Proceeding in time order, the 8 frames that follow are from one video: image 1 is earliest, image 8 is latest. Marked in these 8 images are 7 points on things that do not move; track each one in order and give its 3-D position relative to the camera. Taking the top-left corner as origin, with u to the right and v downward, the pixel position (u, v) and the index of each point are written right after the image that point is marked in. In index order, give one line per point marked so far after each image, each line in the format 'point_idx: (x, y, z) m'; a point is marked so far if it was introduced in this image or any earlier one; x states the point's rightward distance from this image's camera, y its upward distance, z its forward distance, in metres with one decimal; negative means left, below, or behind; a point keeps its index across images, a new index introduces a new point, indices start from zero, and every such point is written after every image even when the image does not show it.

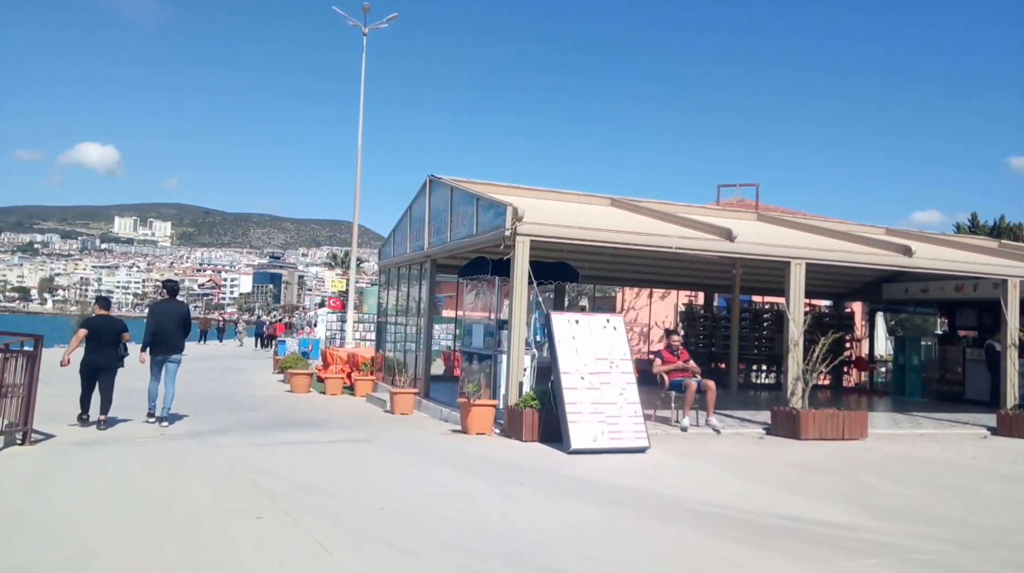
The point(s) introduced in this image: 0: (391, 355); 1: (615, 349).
0: (-2.8, -1.6, +19.2) m
1: (+1.3, -0.8, +10.2) m
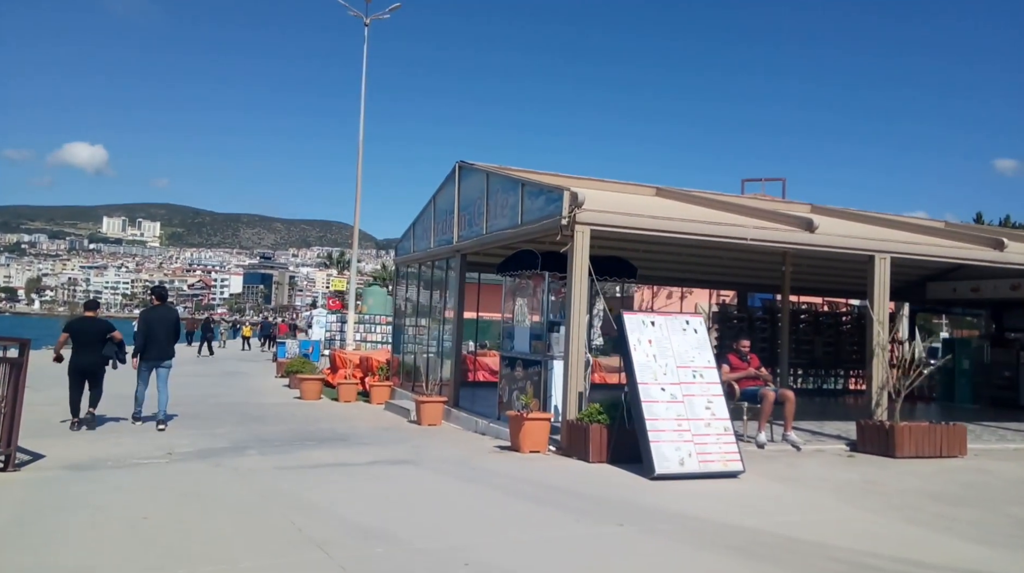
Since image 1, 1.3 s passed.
0: (-2.1, -1.5, +17.8) m
1: (+2.0, -0.7, +8.8) m
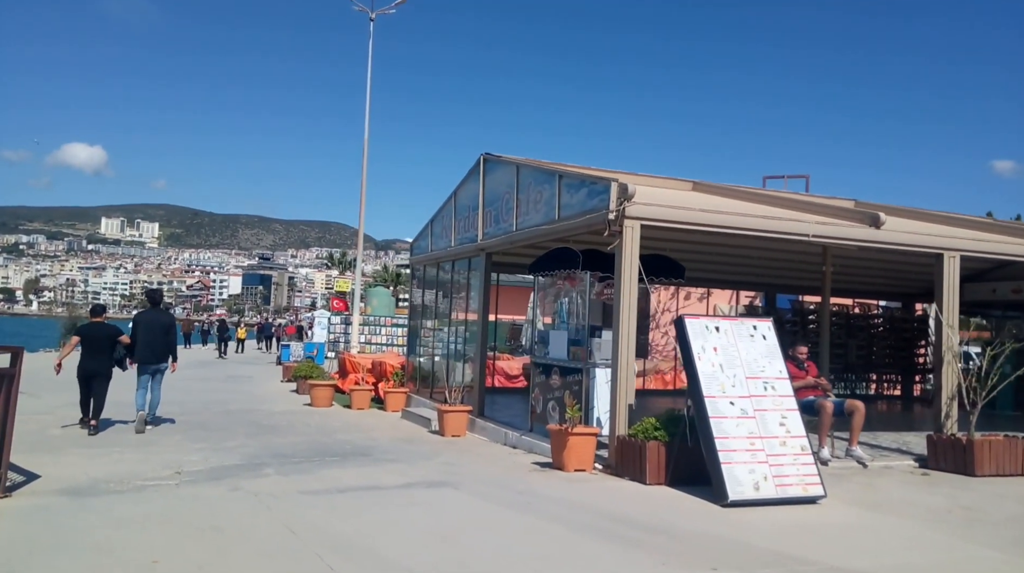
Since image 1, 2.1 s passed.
0: (-1.7, -1.6, +16.9) m
1: (+2.4, -0.7, +7.9) m
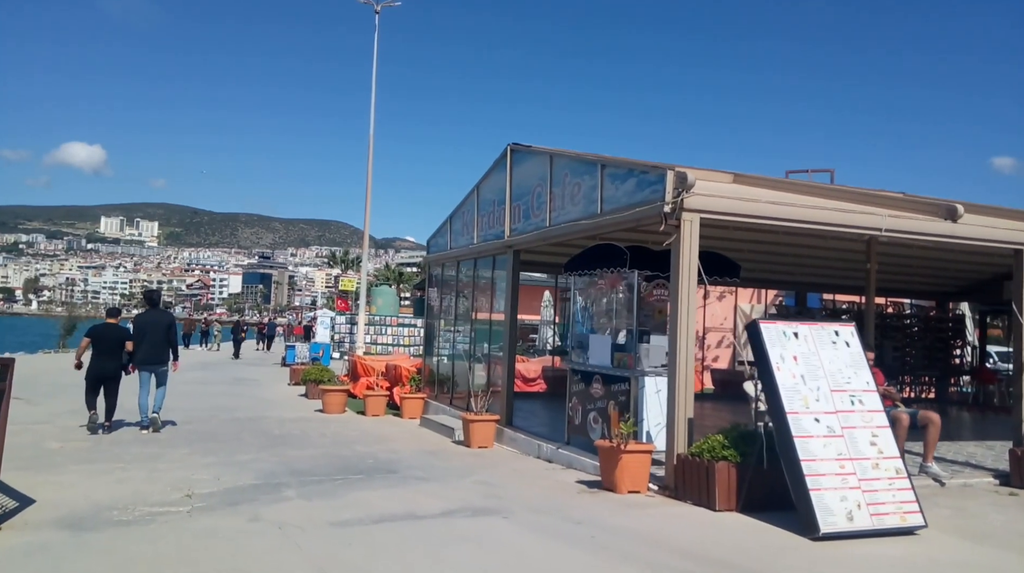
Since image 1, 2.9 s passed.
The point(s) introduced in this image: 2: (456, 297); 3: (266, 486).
0: (-1.2, -1.6, +16.0) m
1: (+2.9, -0.8, +7.0) m
2: (-1.1, -0.2, +15.8) m
3: (-2.5, -2.0, +8.4) m
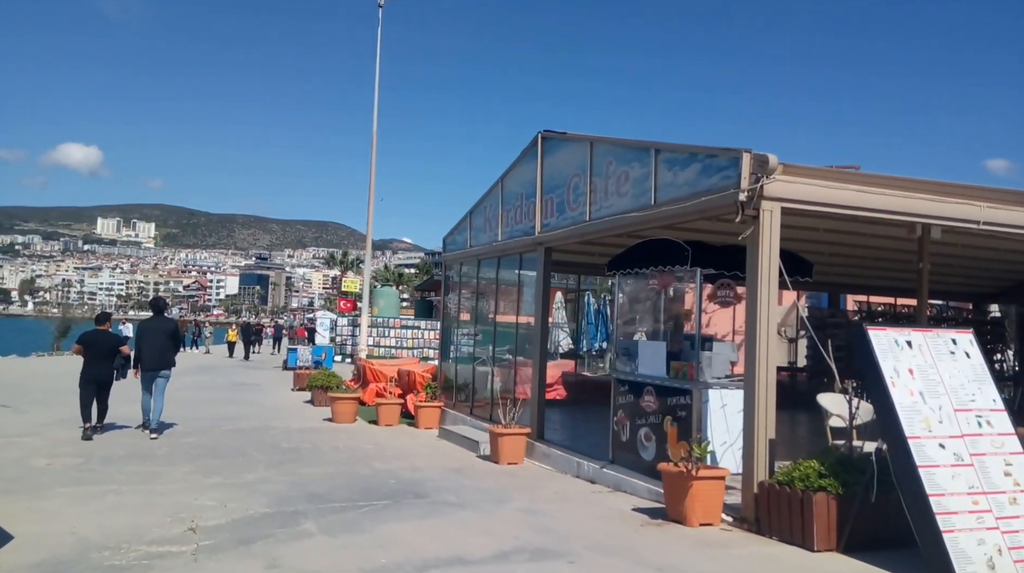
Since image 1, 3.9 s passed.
0: (-0.8, -1.6, +14.9) m
1: (+3.3, -0.8, +5.9) m
2: (-0.7, -0.2, +14.7) m
3: (-2.0, -2.0, +7.3) m
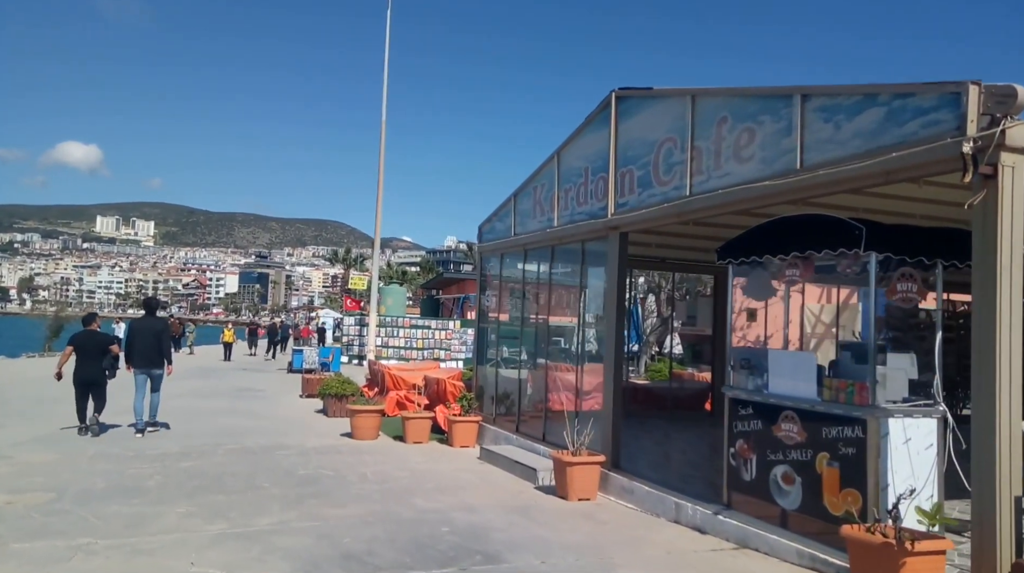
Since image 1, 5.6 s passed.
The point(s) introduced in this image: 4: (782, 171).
0: (0.0, -1.5, +12.8) m
1: (+4.1, -0.7, +3.8) m
2: (+0.1, -0.2, +12.6) m
3: (-1.3, -2.0, +5.2) m
4: (+2.2, +0.9, +6.7) m
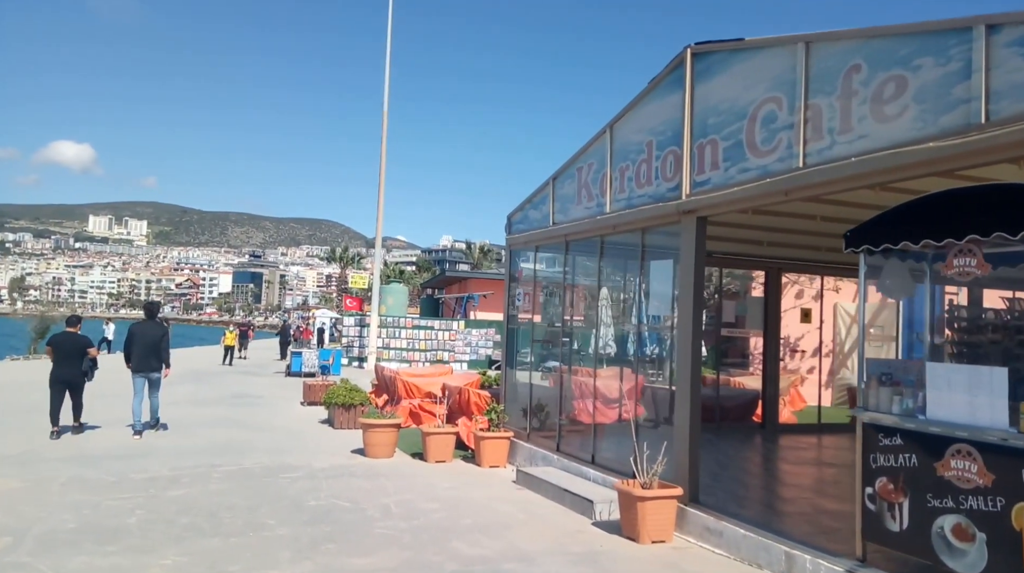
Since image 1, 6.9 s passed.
0: (+0.5, -1.5, +11.2) m
1: (+4.7, -0.7, +2.3) m
2: (+0.6, -0.1, +11.0) m
3: (-0.7, -1.9, +3.6) m
4: (+2.7, +1.0, +5.1) m
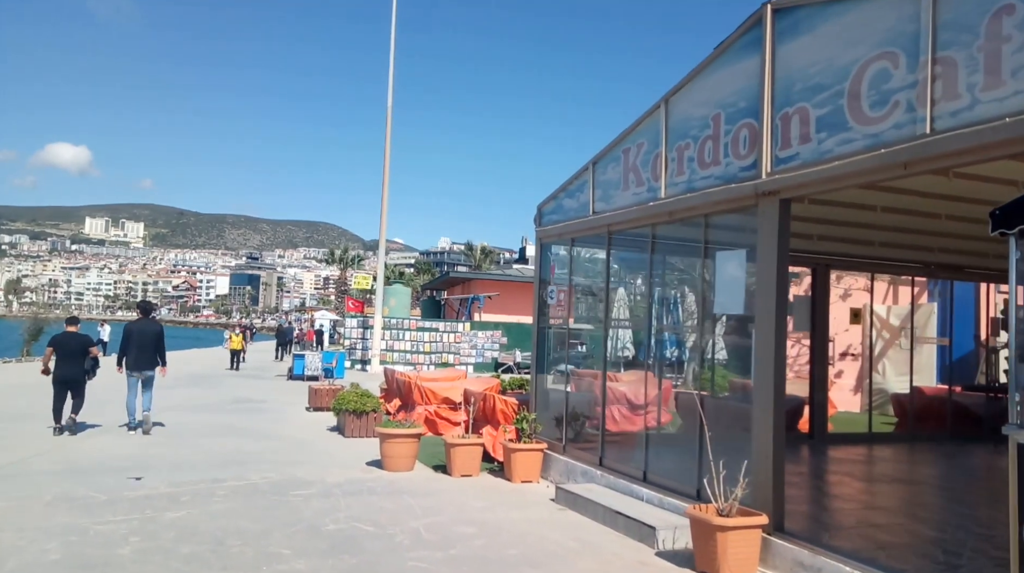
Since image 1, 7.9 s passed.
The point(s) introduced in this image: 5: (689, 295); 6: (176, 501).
0: (+0.9, -1.4, +10.1) m
1: (+5.1, -0.6, +1.2) m
2: (+1.1, -0.1, +9.9) m
3: (-0.3, -1.9, +2.5) m
4: (+3.2, +1.0, +4.0) m
5: (+1.8, -0.1, +8.1) m
6: (-3.5, -2.2, +8.5) m
